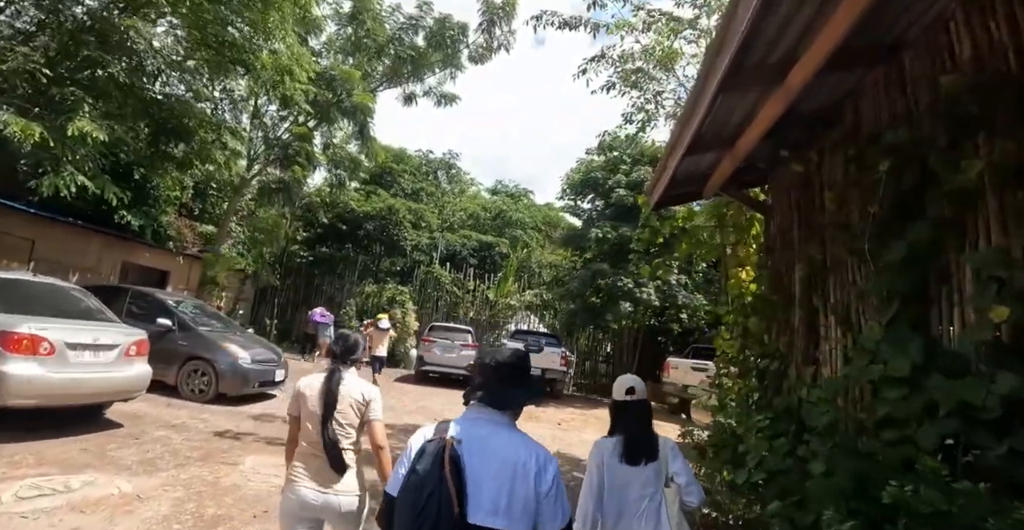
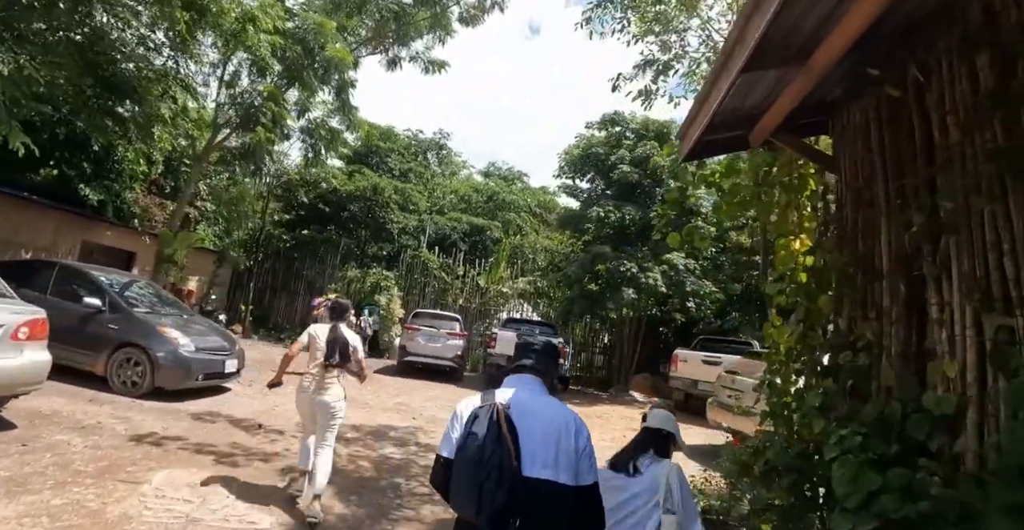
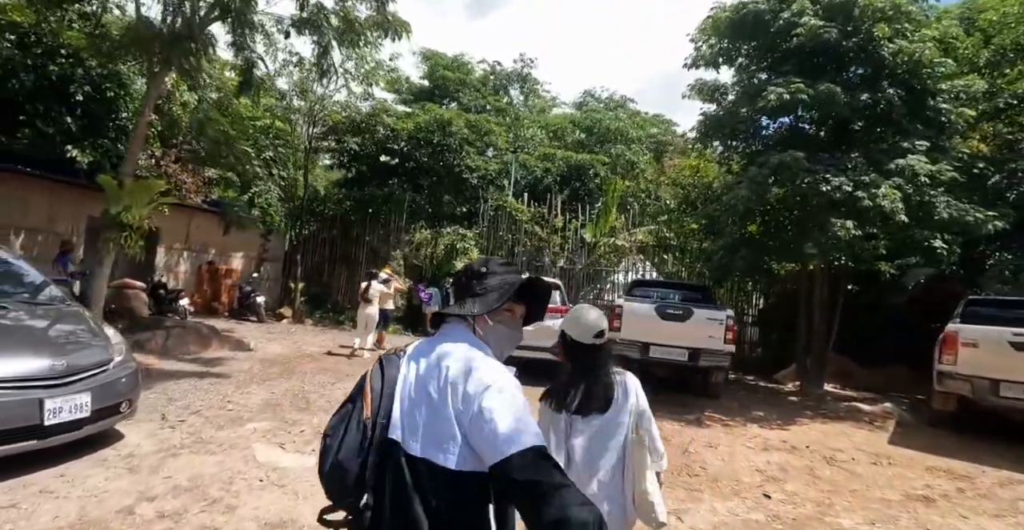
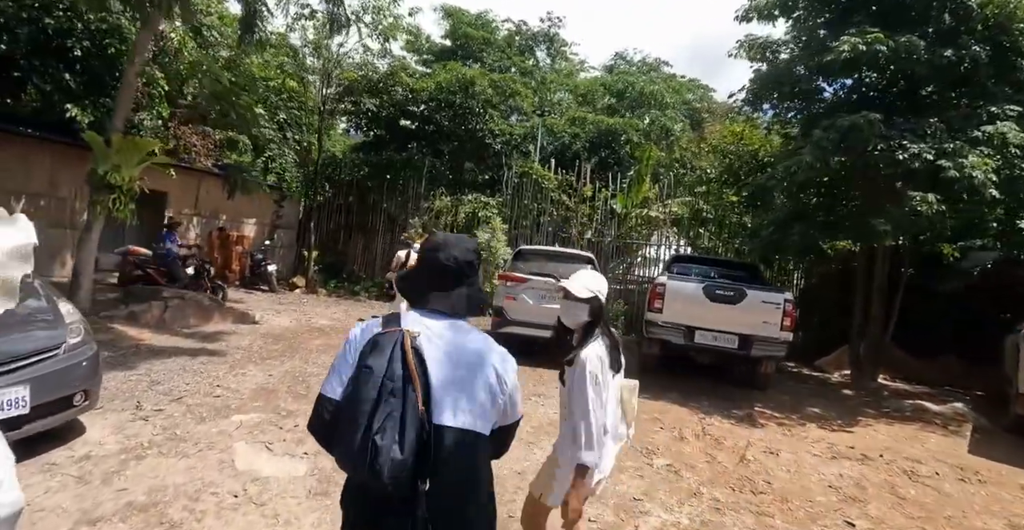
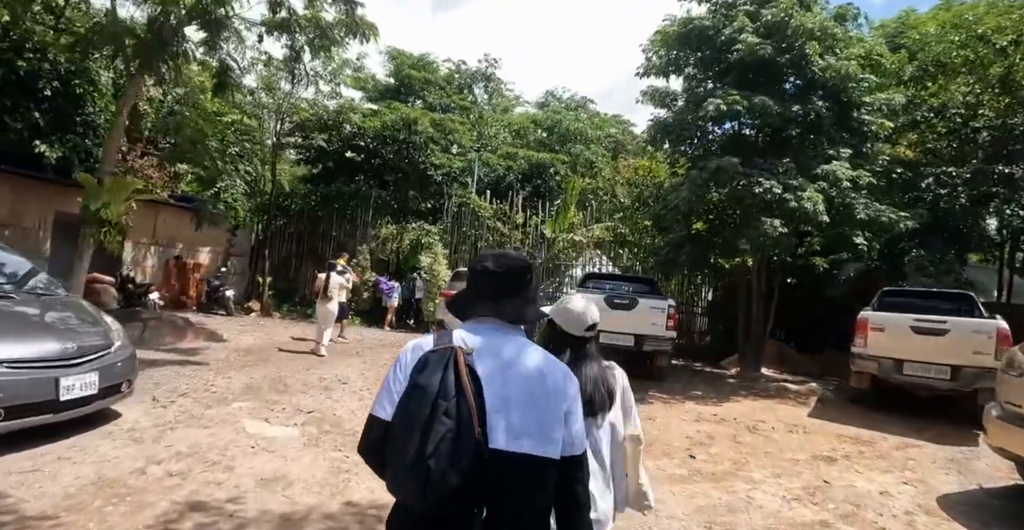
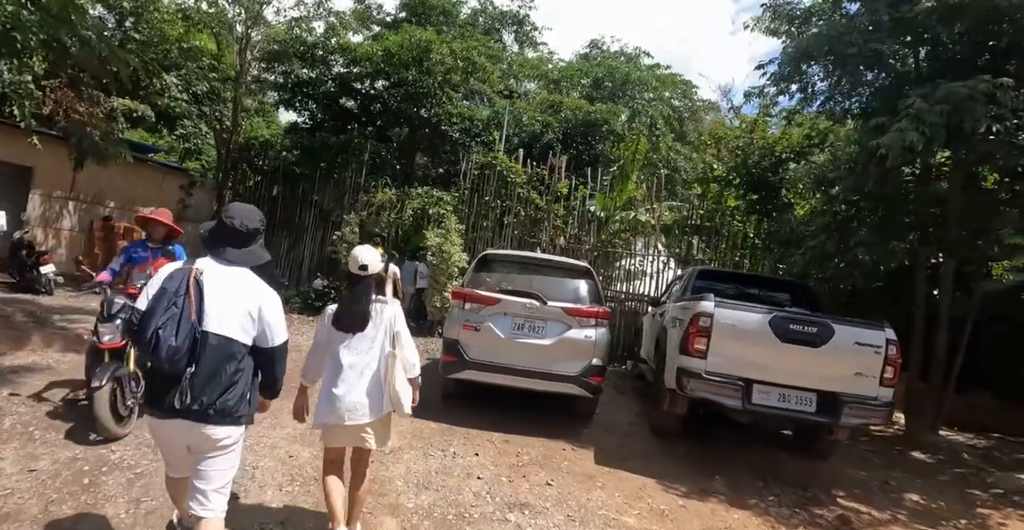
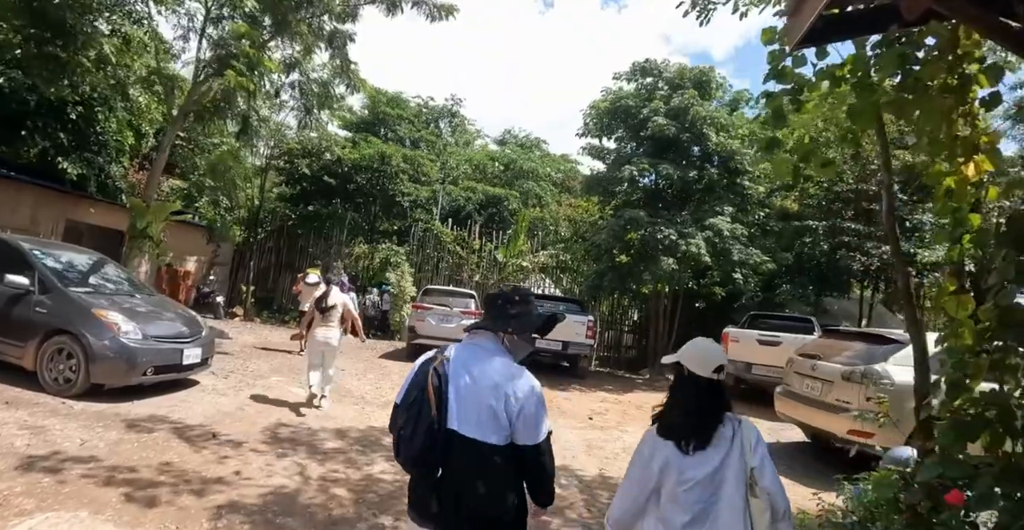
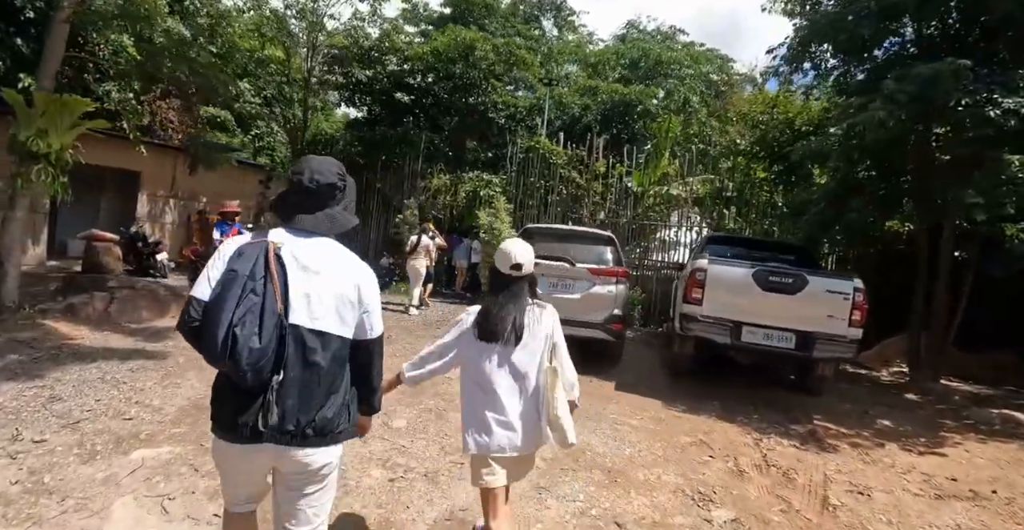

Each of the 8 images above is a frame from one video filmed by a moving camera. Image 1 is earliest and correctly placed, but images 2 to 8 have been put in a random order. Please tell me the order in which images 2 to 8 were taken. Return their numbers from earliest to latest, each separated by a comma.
2, 7, 5, 3, 4, 8, 6
